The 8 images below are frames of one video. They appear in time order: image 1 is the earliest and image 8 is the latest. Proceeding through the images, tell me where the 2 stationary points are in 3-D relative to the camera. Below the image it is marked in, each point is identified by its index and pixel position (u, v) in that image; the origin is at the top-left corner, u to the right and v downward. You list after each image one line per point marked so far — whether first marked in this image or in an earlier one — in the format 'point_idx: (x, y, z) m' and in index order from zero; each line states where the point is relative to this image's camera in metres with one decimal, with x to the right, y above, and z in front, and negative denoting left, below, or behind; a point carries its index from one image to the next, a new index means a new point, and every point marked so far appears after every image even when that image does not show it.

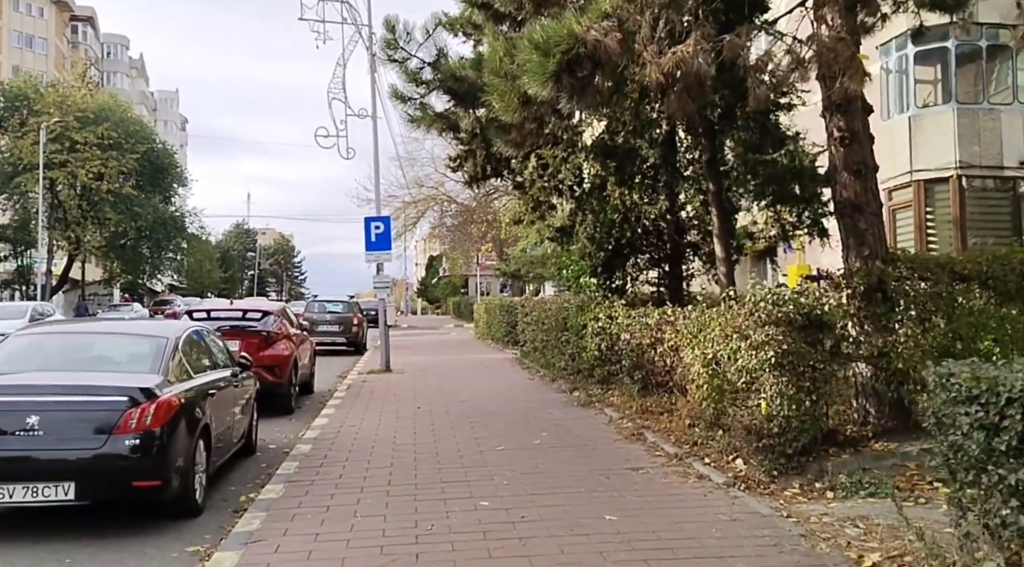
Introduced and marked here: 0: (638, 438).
0: (+1.4, -1.7, +9.3) m
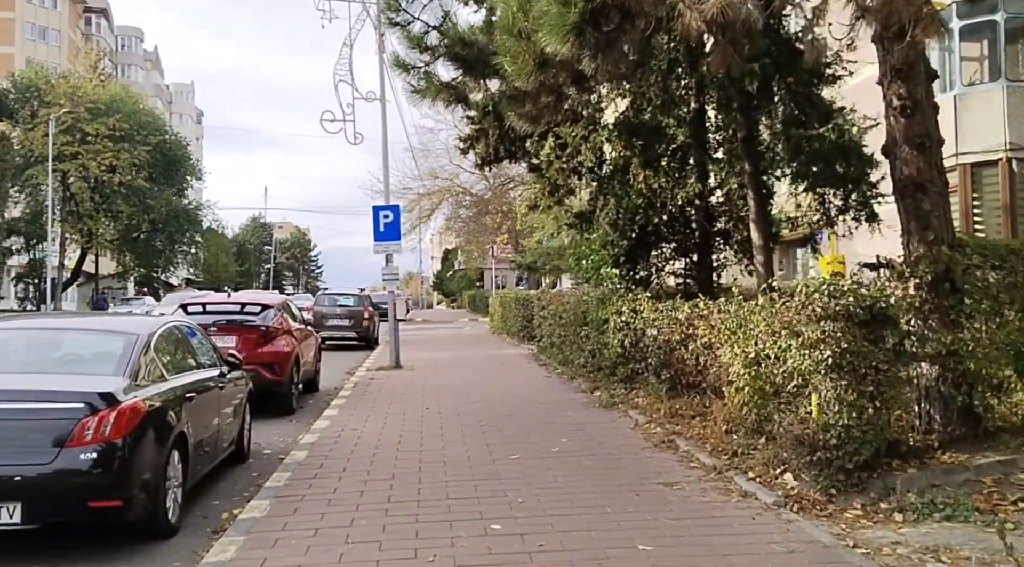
0: (+1.6, -1.6, +8.3) m
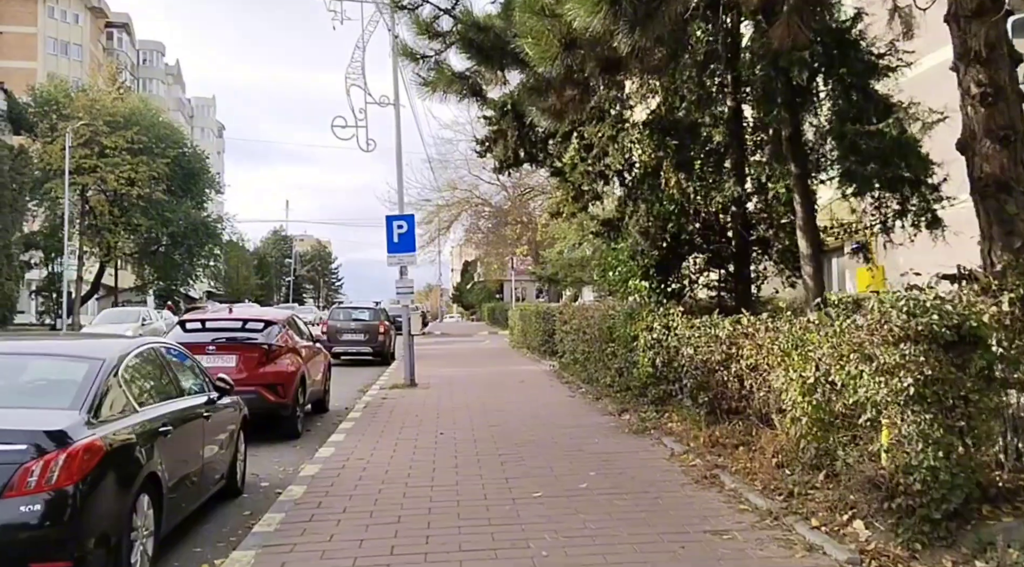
0: (+1.8, -1.8, +7.4) m
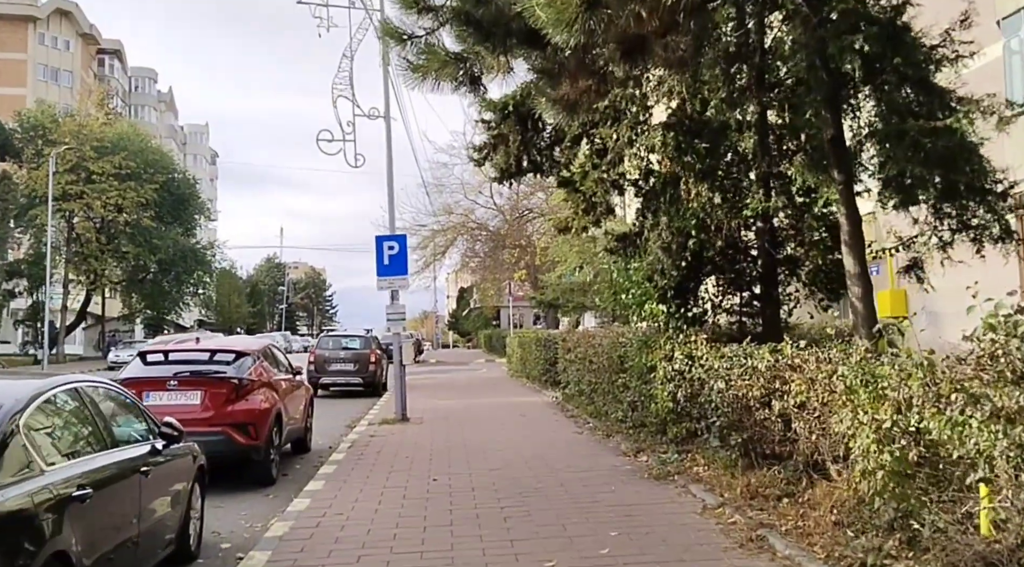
0: (+1.8, -1.9, +6.1) m
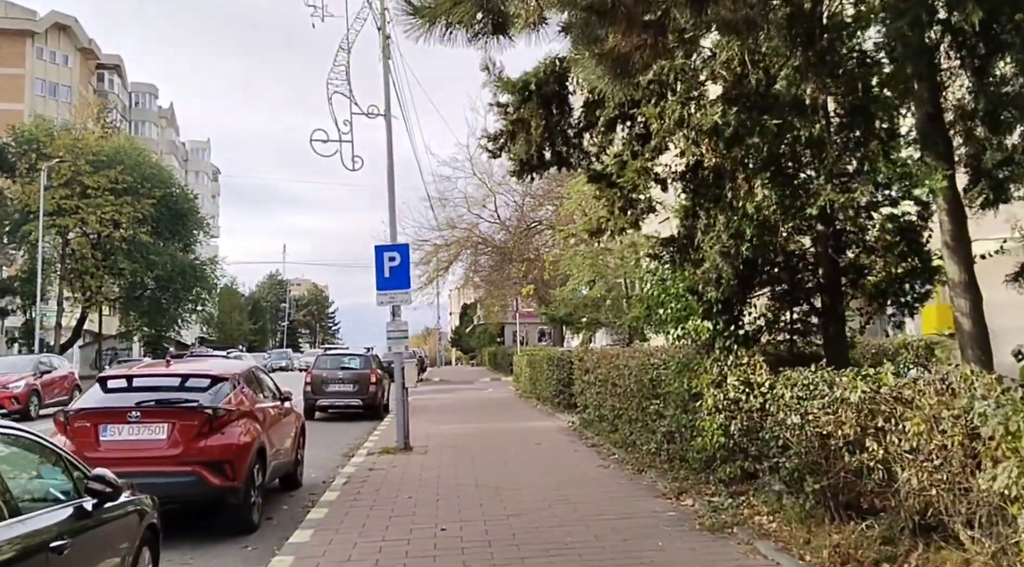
0: (+2.0, -2.0, +4.6) m
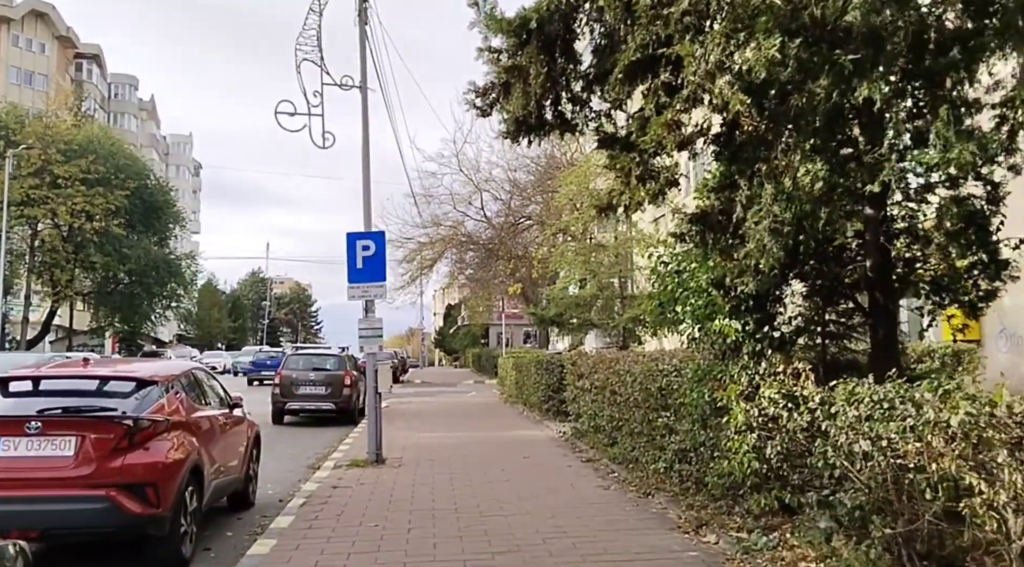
0: (+2.0, -1.9, +3.2) m
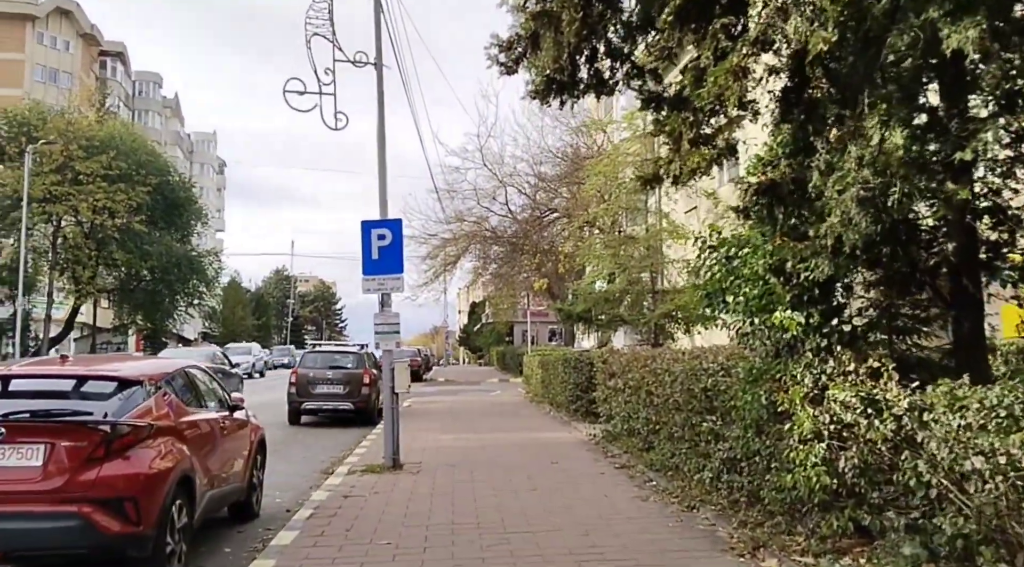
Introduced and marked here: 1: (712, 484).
0: (+2.1, -1.8, +2.3) m
1: (+1.9, -1.9, +7.9) m
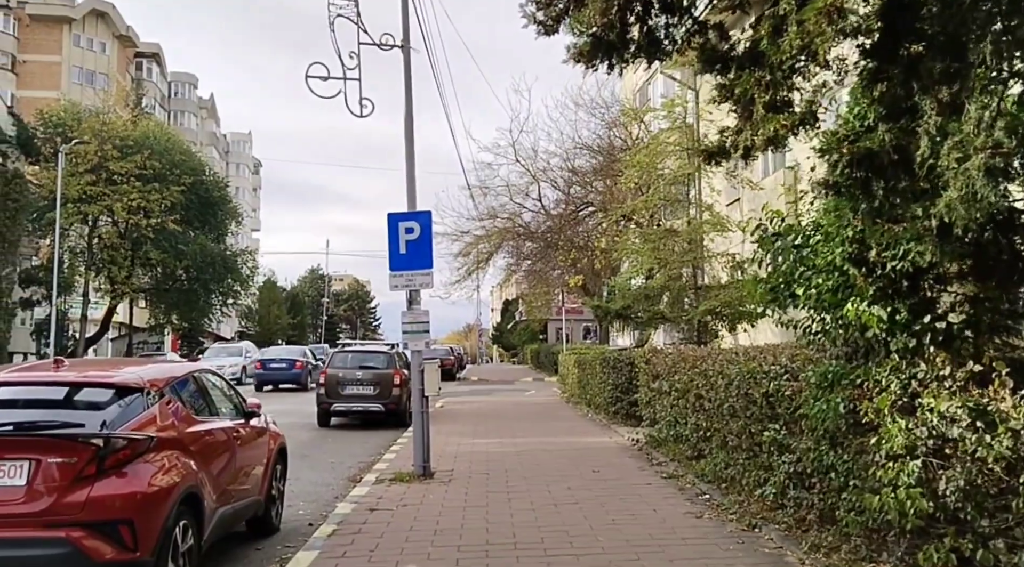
0: (+2.2, -1.8, +1.4) m
1: (+2.3, -1.9, +7.1) m
